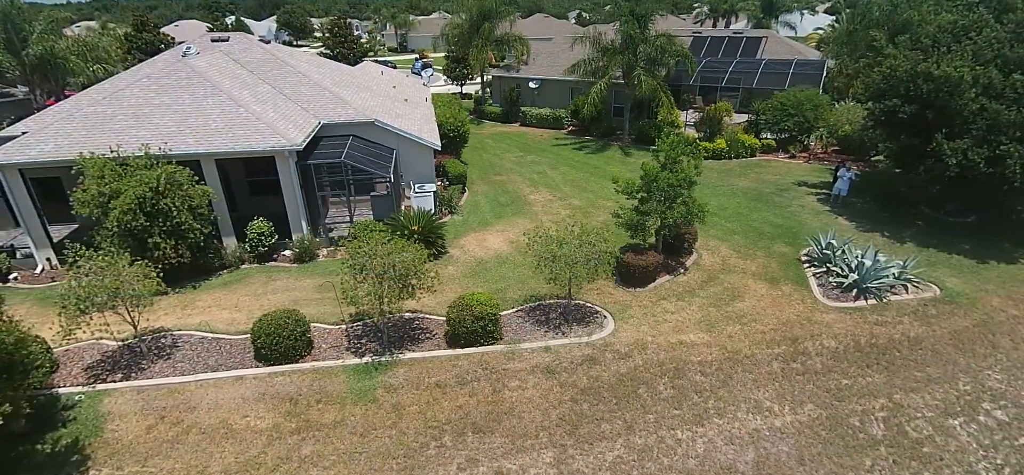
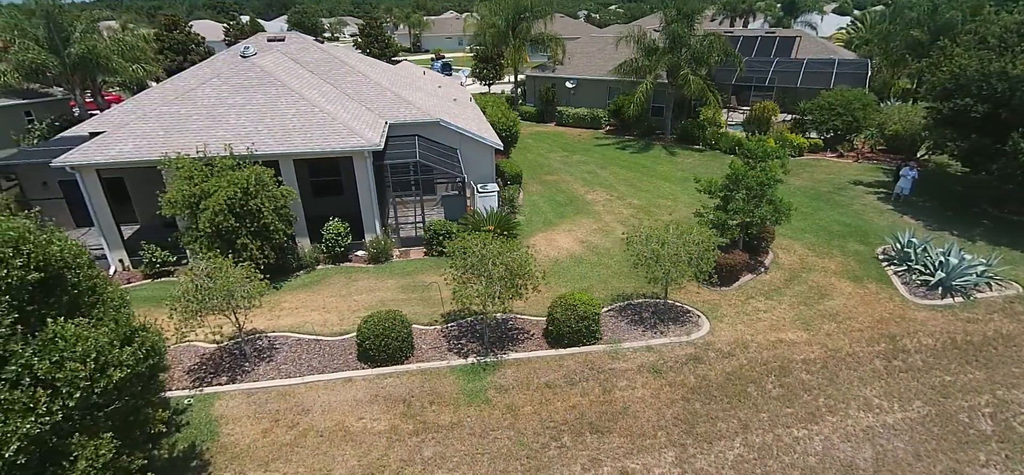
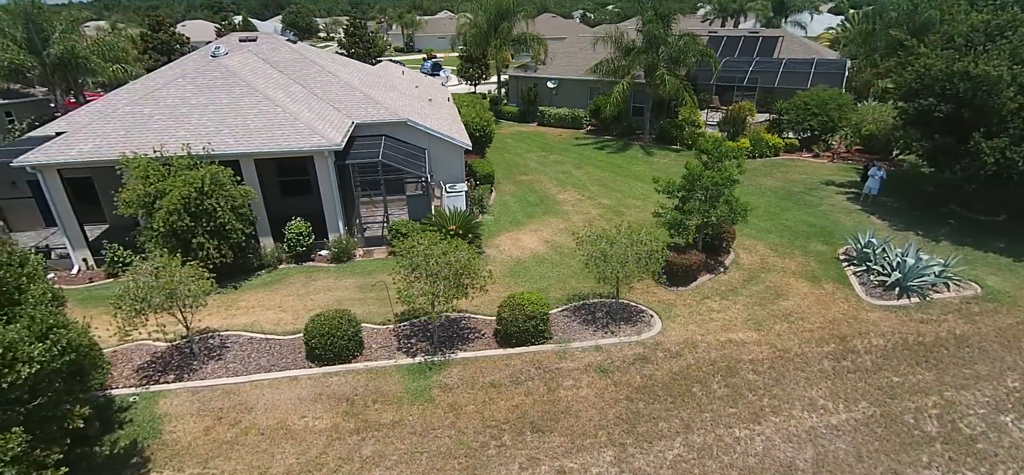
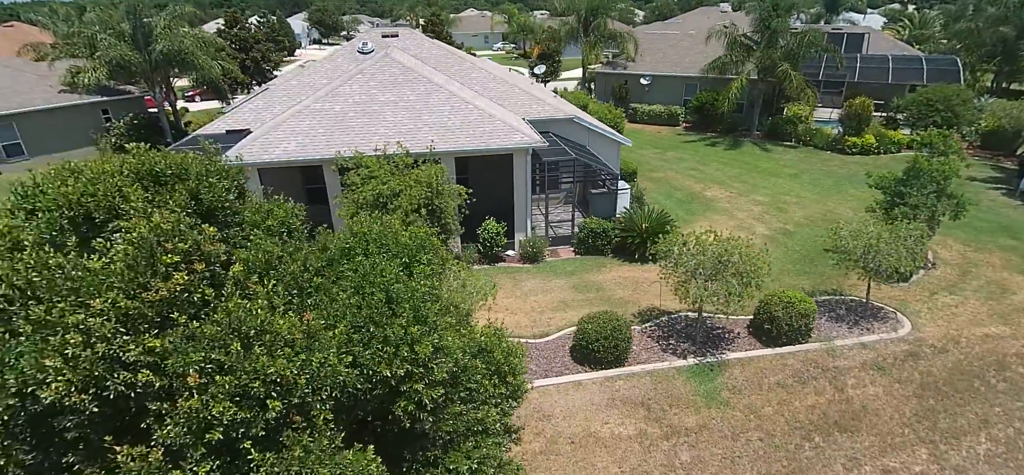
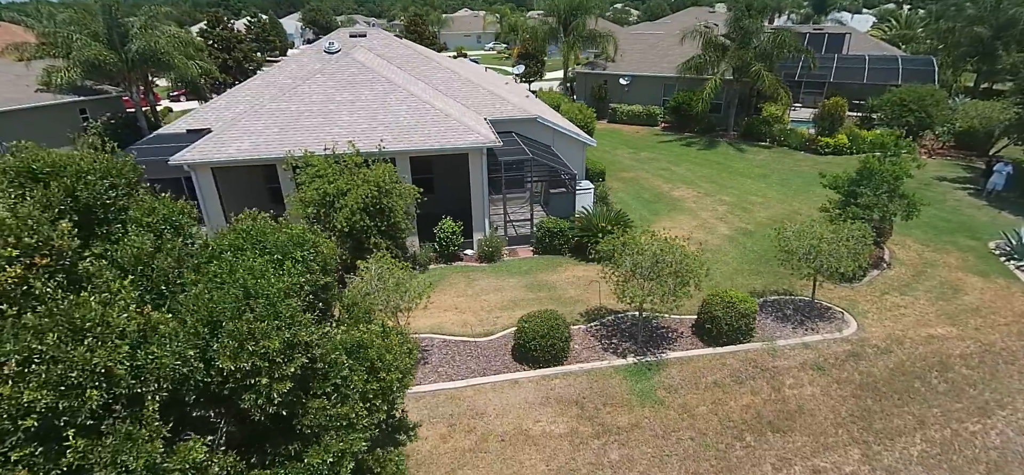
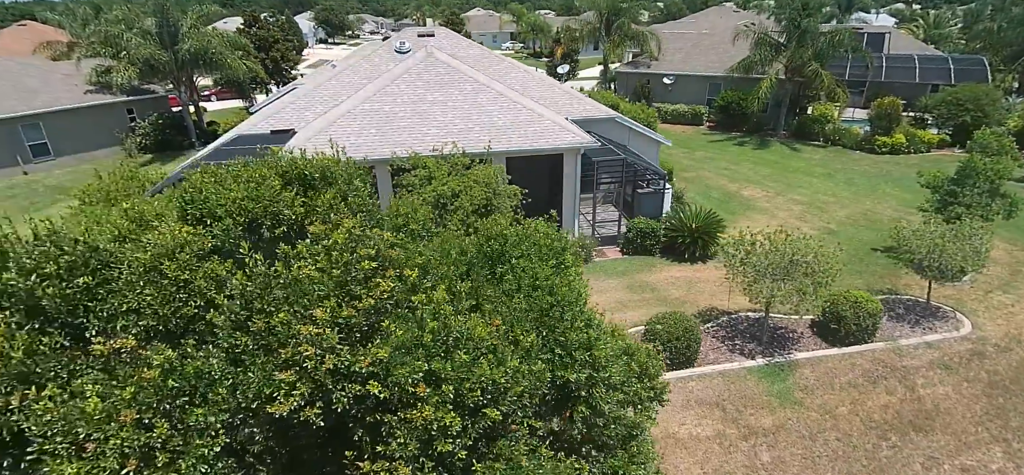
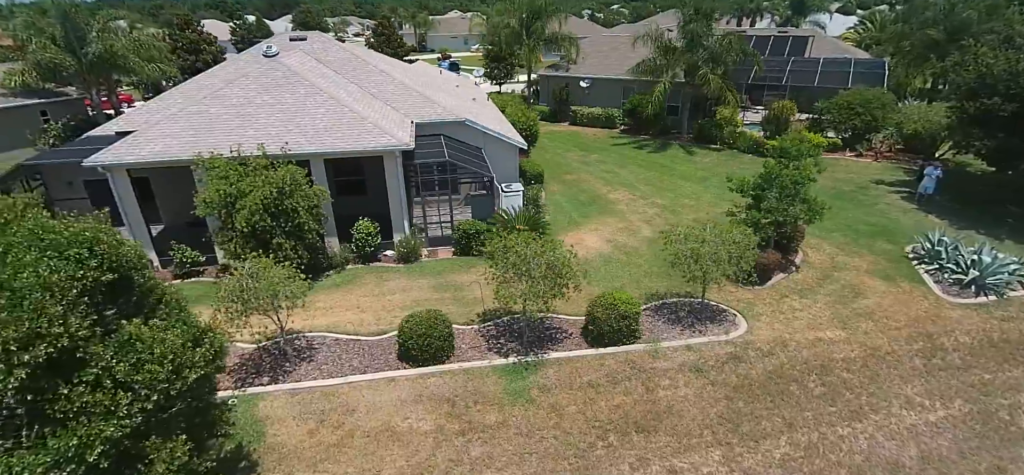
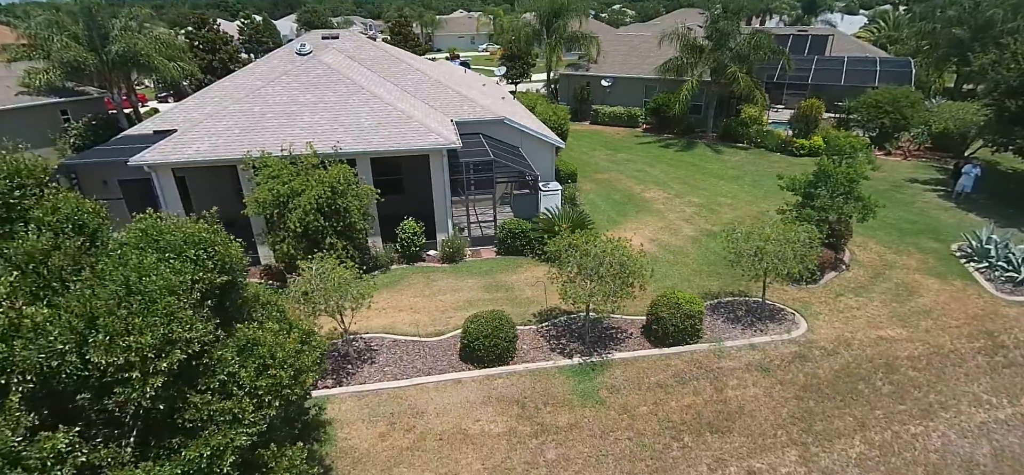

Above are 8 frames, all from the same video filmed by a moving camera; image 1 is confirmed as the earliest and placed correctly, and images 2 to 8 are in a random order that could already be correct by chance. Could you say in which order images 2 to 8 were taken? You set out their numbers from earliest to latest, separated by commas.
3, 2, 7, 8, 5, 4, 6
